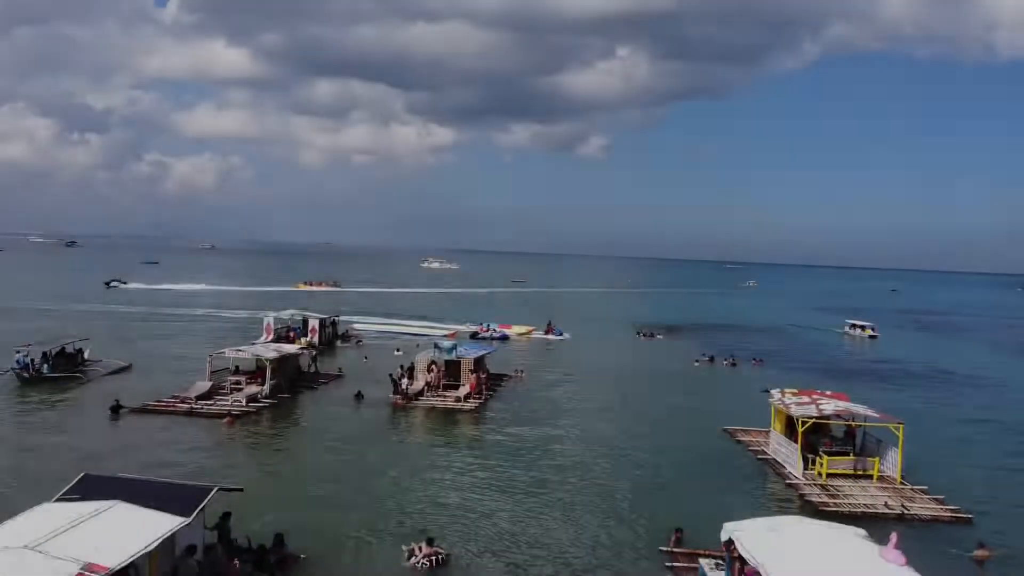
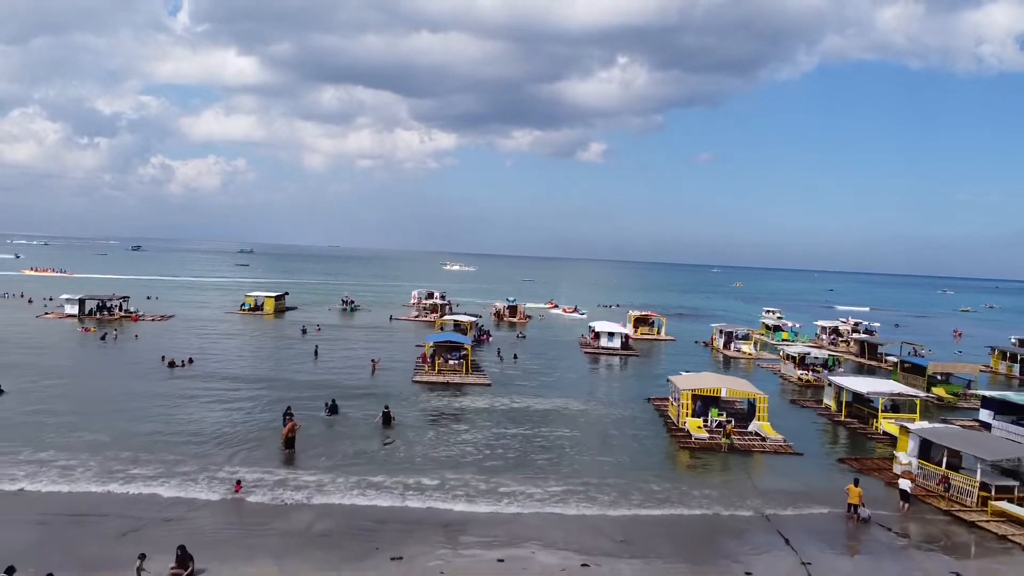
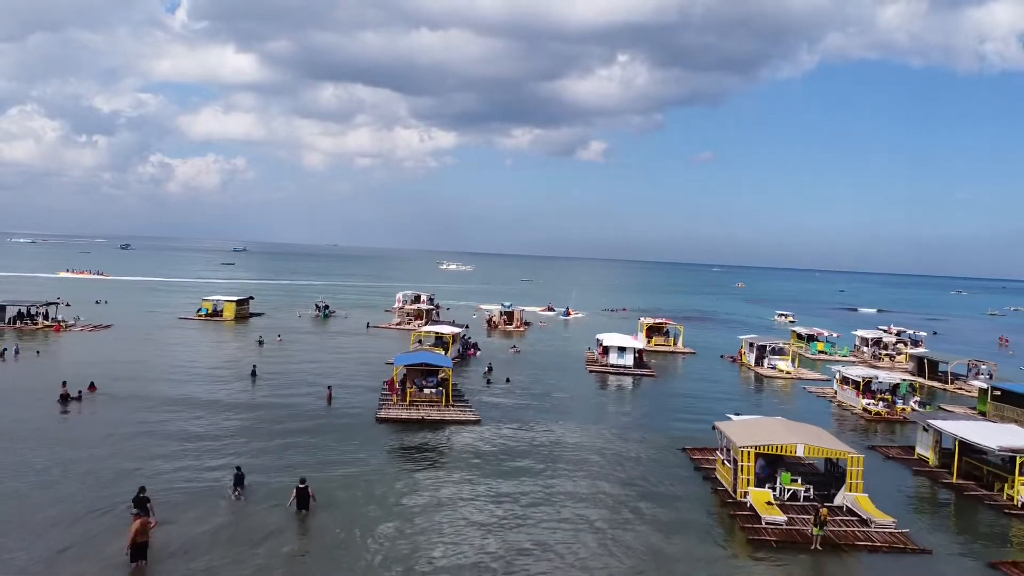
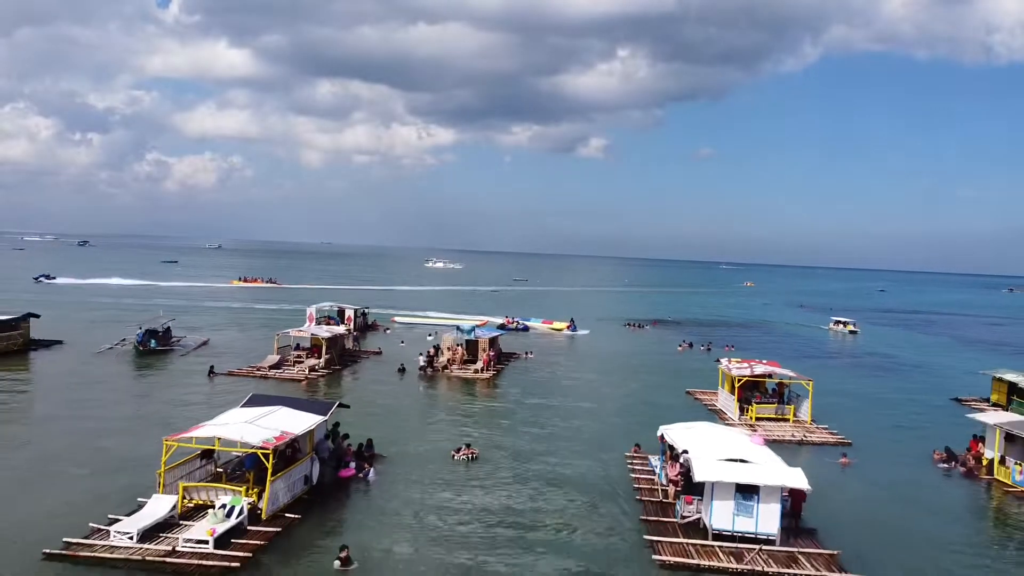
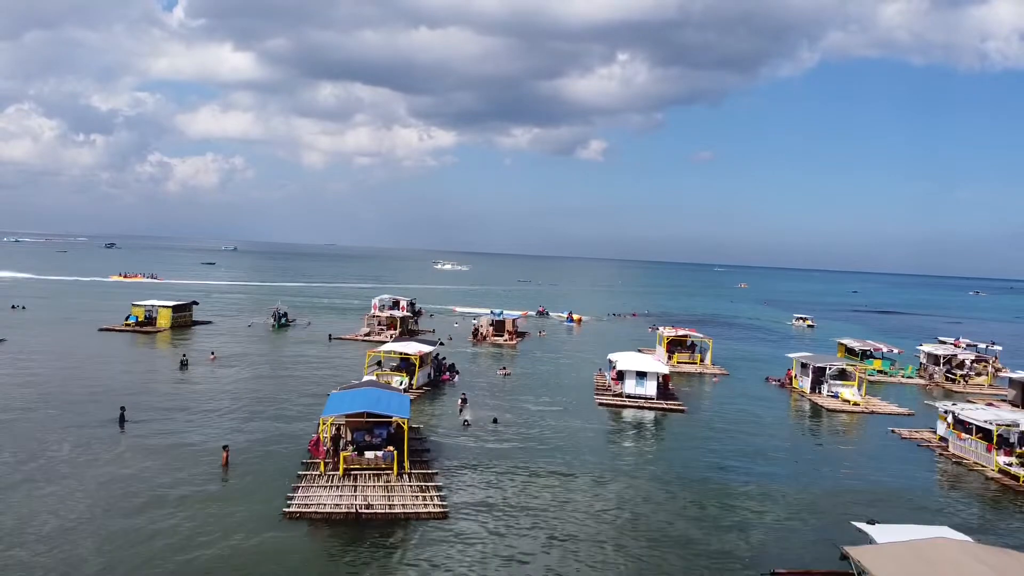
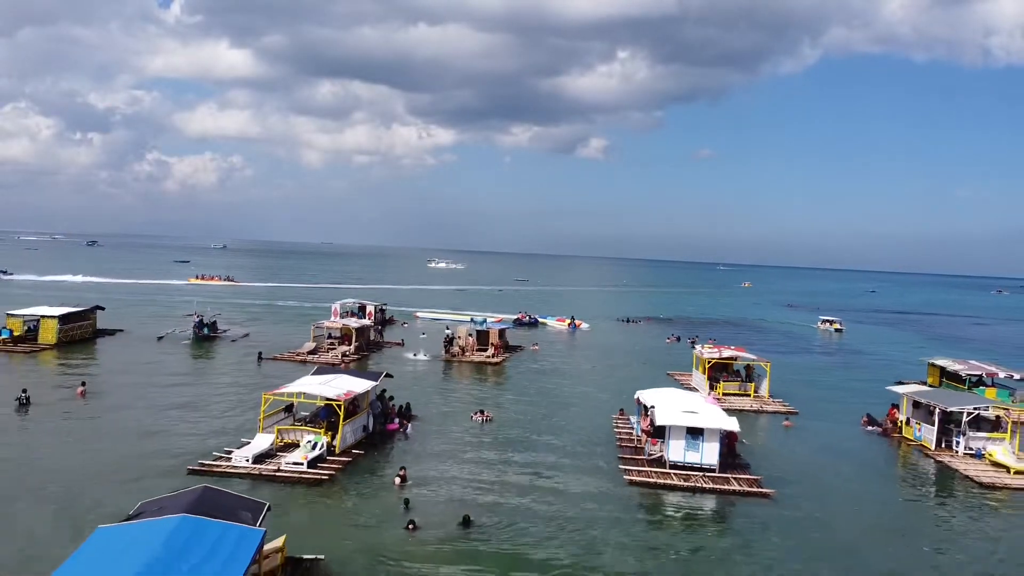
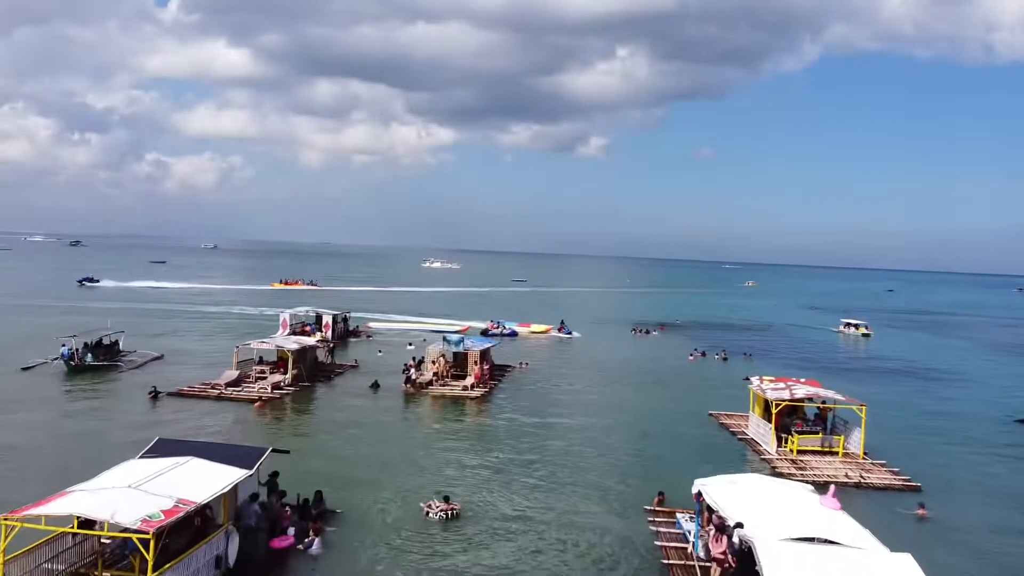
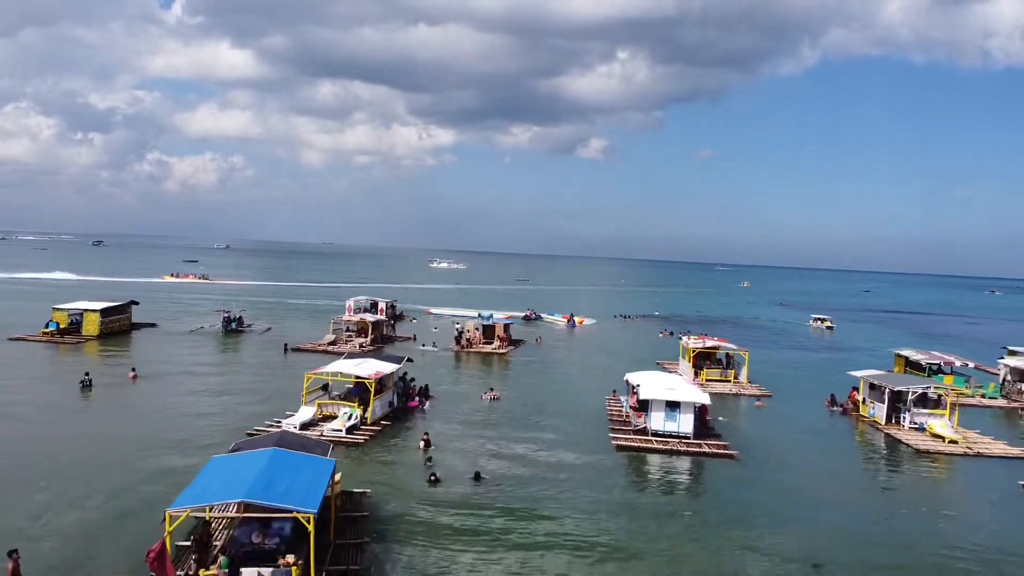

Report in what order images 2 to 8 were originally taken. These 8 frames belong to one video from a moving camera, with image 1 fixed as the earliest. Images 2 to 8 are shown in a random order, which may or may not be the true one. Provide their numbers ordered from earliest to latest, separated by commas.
7, 4, 6, 8, 5, 3, 2
